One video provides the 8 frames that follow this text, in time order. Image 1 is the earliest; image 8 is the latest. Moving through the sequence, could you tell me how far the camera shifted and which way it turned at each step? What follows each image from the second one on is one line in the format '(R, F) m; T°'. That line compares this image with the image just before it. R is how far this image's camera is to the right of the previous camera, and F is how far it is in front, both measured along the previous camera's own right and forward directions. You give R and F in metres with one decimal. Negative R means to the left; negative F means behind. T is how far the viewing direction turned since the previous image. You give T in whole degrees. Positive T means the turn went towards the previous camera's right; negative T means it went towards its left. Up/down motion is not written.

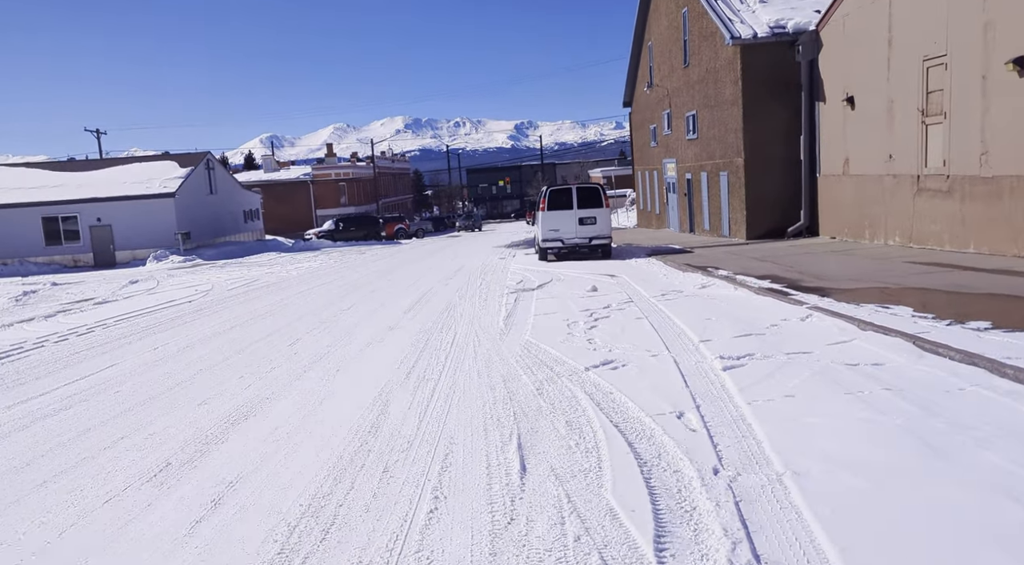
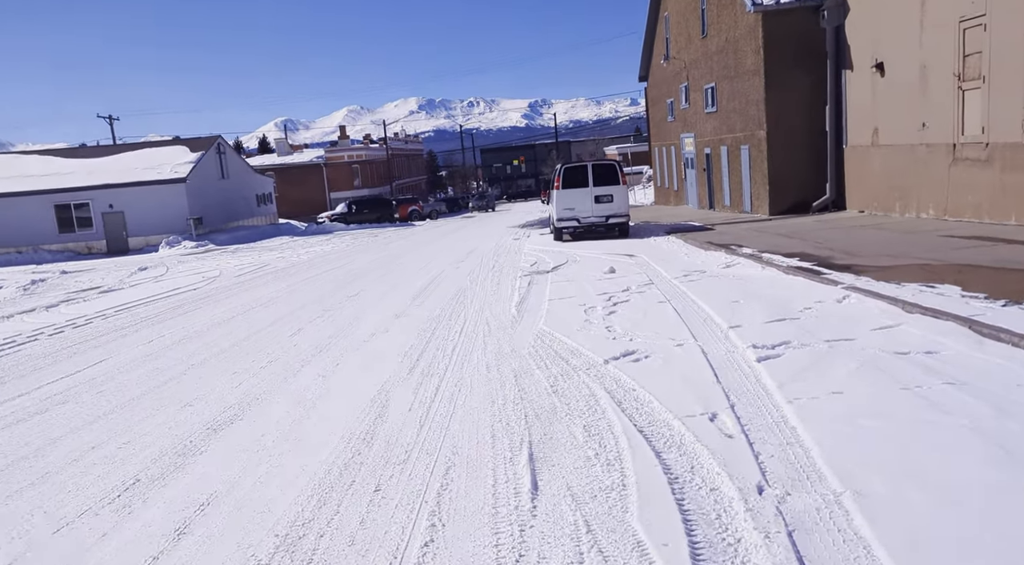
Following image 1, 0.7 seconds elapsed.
(+0.1, +0.7) m; -1°
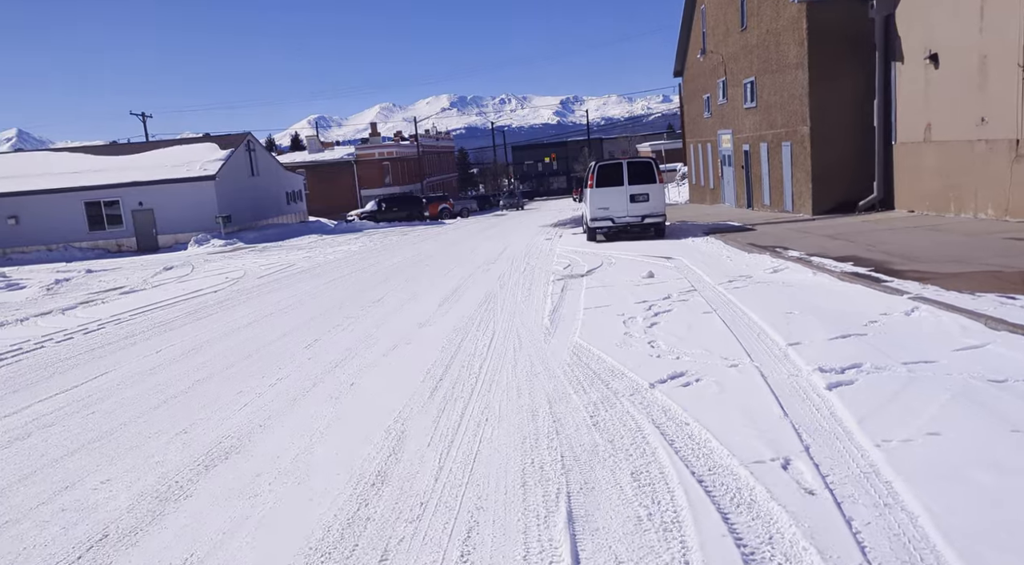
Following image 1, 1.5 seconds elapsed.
(0.0, +0.8) m; -2°
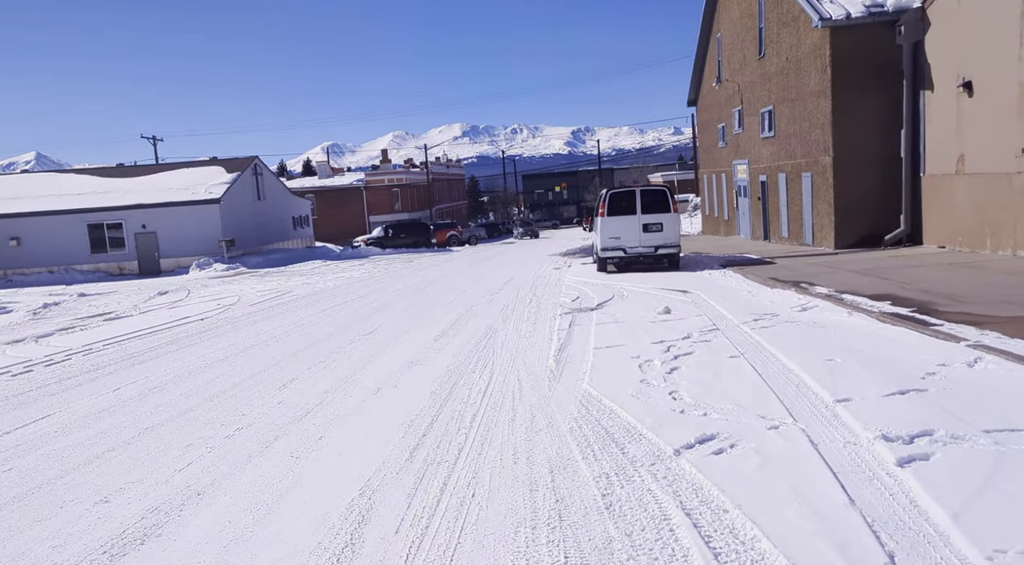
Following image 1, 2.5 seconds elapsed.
(+0.1, +1.1) m; -1°
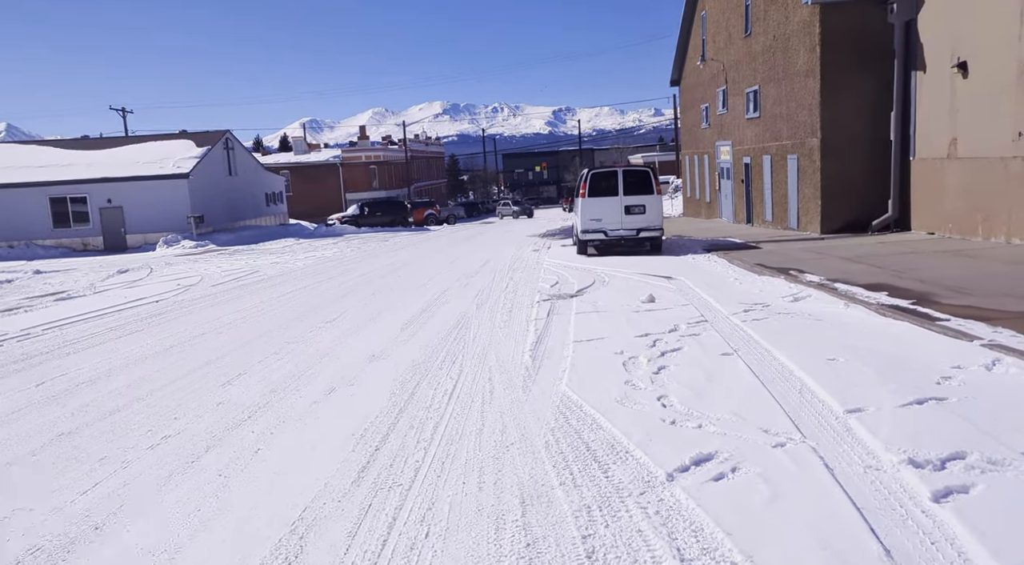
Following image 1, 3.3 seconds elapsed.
(+0.1, +0.8) m; +2°
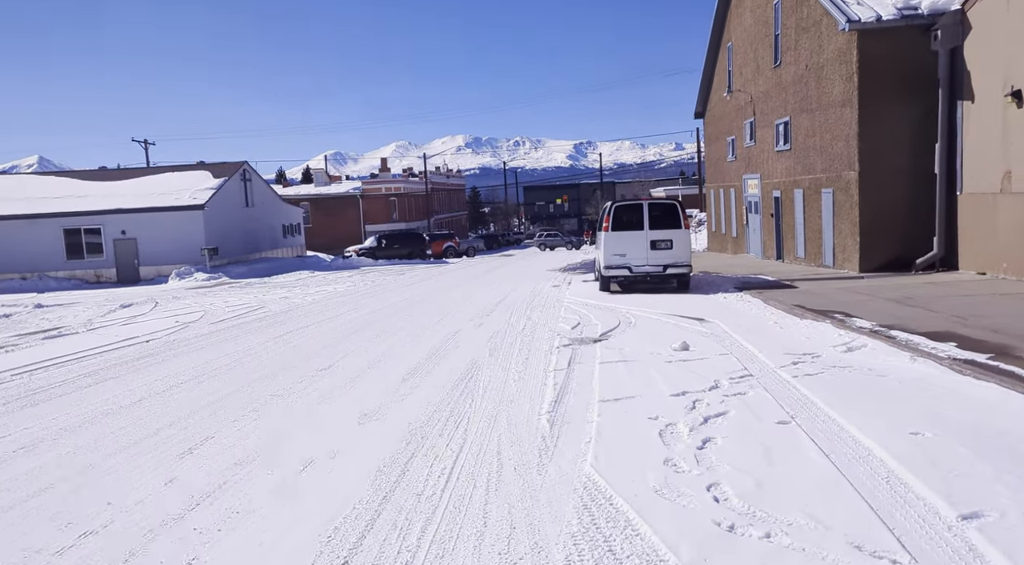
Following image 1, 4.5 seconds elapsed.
(0.0, +1.2) m; -1°
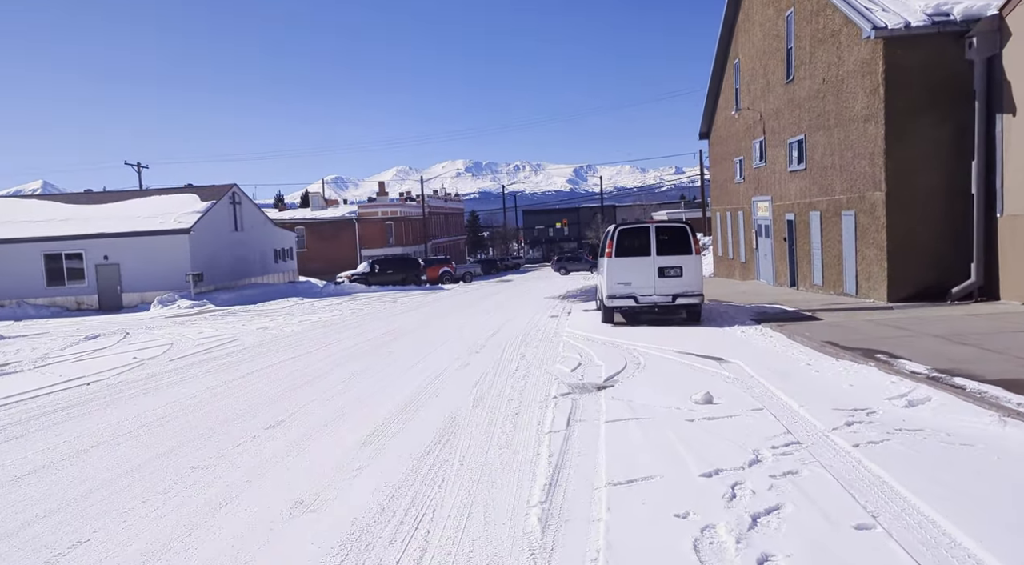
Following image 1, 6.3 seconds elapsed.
(+0.1, +1.7) m; 0°
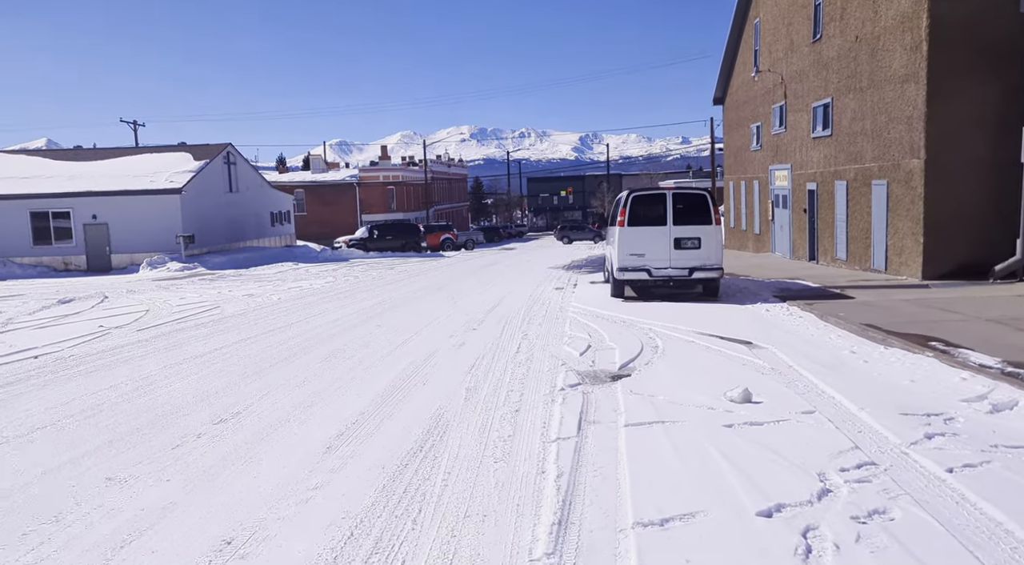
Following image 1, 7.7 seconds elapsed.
(0.0, +1.5) m; 0°
